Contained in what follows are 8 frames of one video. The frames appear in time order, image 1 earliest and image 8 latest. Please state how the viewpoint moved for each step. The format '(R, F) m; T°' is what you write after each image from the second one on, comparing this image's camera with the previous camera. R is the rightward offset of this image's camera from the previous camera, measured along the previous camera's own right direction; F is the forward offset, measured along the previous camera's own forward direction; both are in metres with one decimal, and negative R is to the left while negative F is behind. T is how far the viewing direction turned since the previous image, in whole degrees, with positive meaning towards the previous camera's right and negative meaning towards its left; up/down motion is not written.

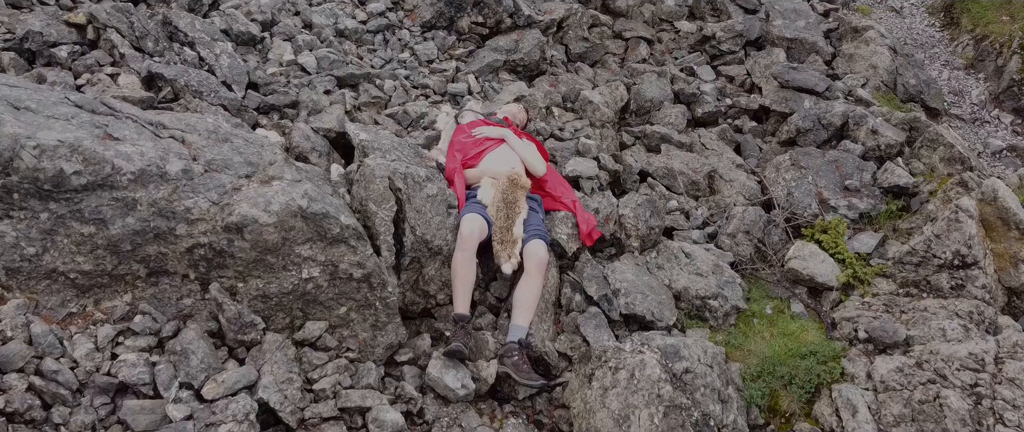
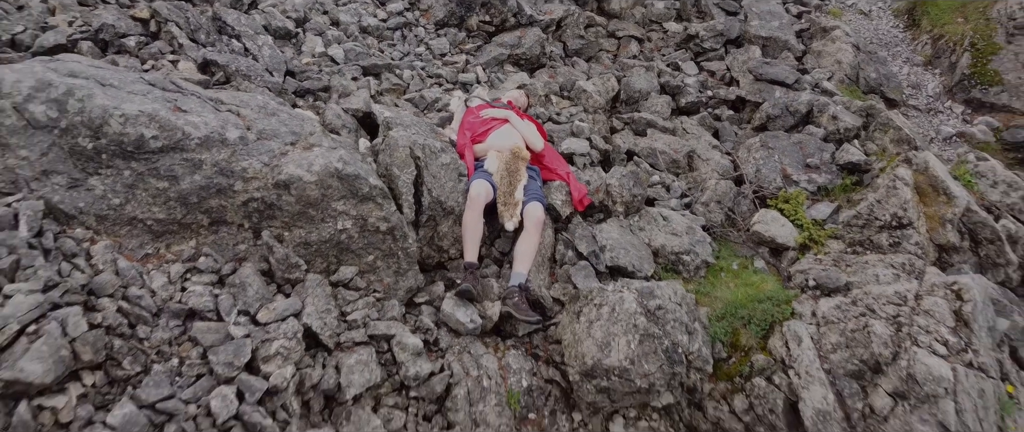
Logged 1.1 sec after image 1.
(0.0, -0.6) m; 0°
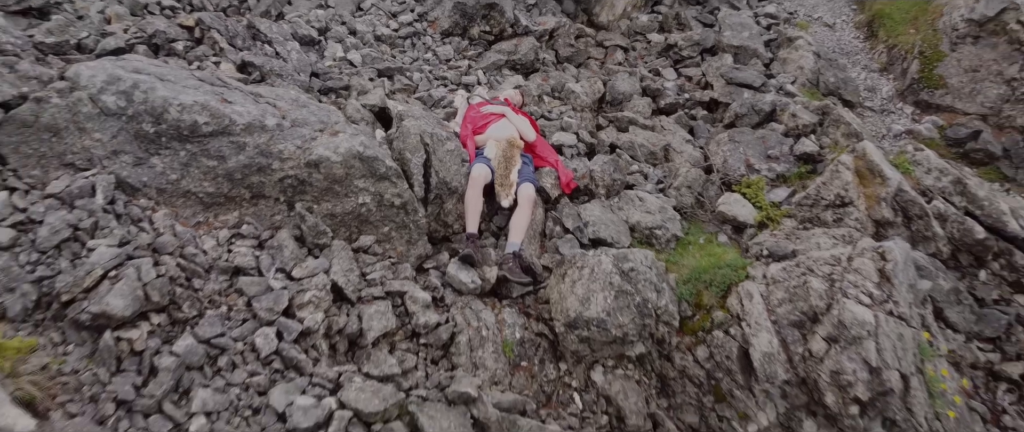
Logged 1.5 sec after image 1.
(0.0, -0.7) m; 0°
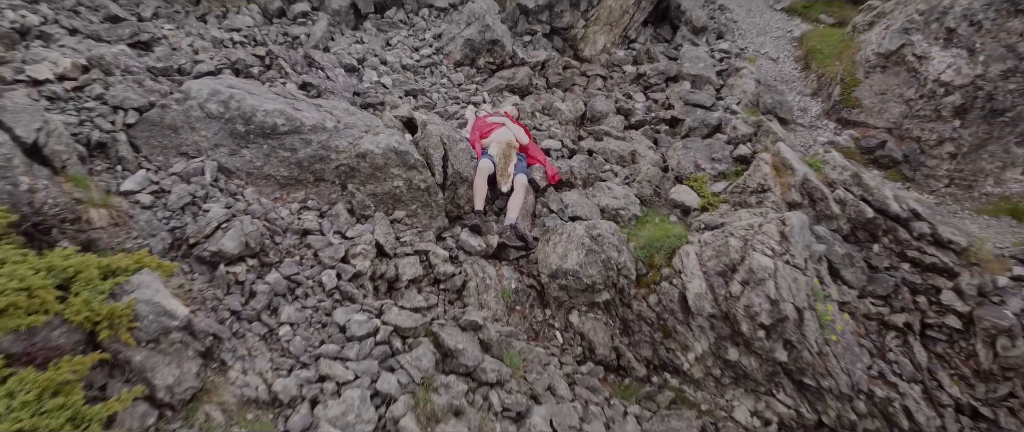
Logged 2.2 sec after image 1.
(0.0, -1.5) m; 0°
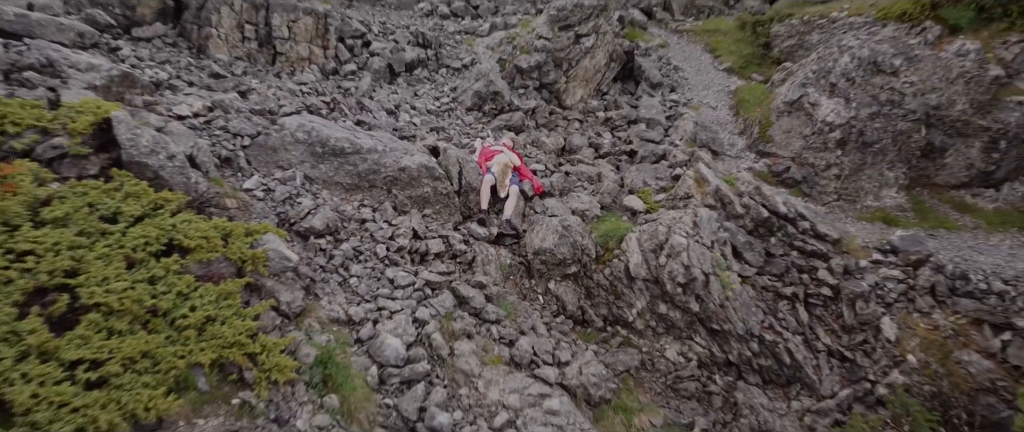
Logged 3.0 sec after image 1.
(+0.1, -2.5) m; 0°
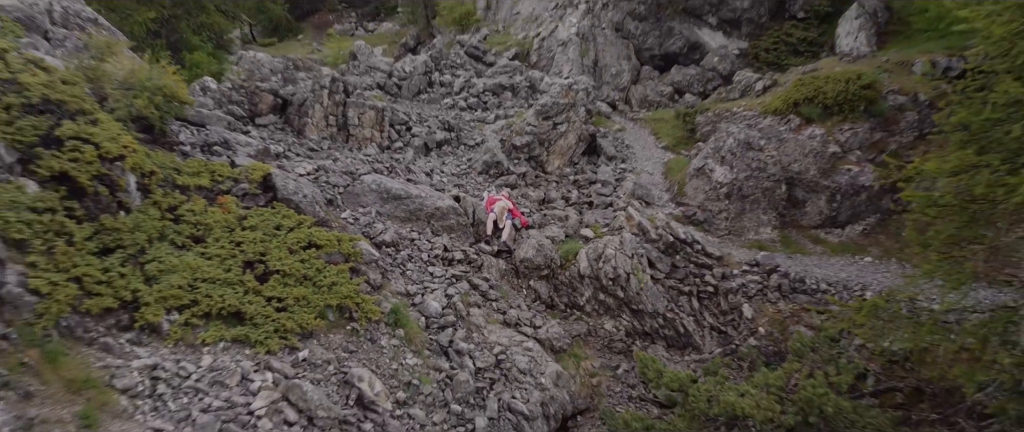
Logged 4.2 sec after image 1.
(+0.2, -4.8) m; -1°
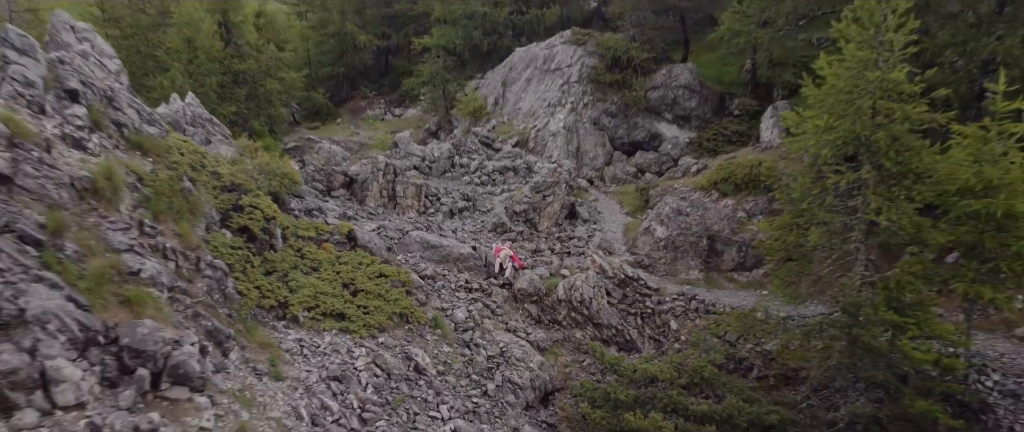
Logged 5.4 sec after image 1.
(+0.1, -6.0) m; 0°
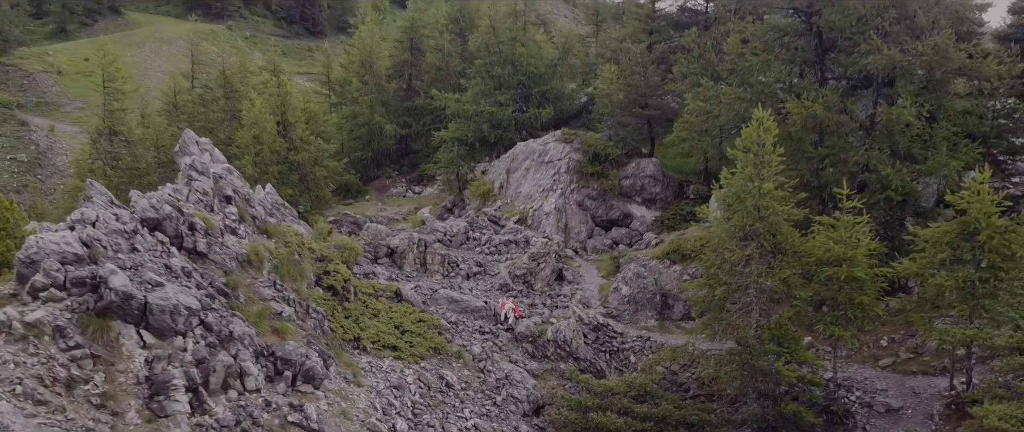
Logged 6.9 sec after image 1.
(0.0, -7.0) m; 0°
